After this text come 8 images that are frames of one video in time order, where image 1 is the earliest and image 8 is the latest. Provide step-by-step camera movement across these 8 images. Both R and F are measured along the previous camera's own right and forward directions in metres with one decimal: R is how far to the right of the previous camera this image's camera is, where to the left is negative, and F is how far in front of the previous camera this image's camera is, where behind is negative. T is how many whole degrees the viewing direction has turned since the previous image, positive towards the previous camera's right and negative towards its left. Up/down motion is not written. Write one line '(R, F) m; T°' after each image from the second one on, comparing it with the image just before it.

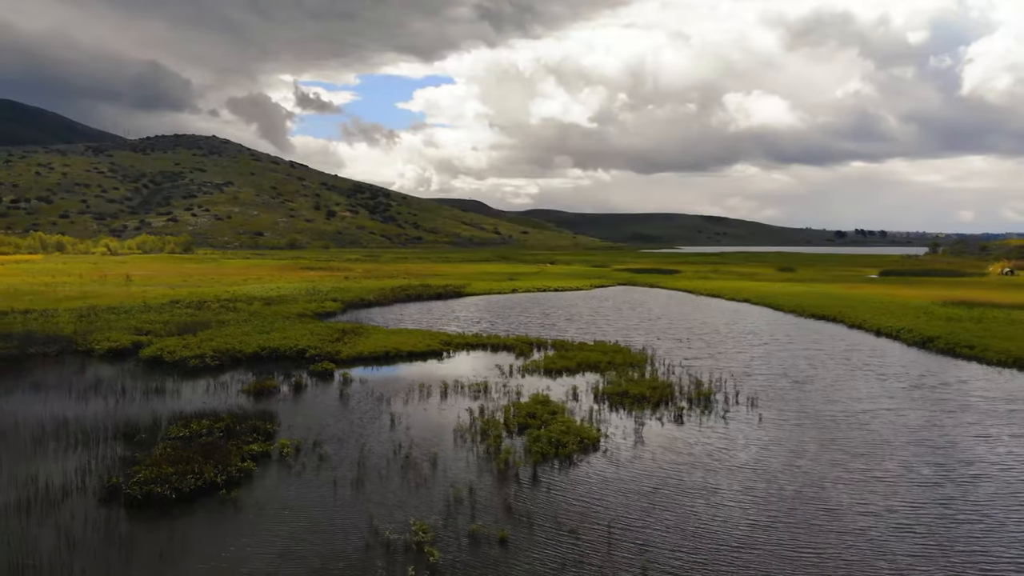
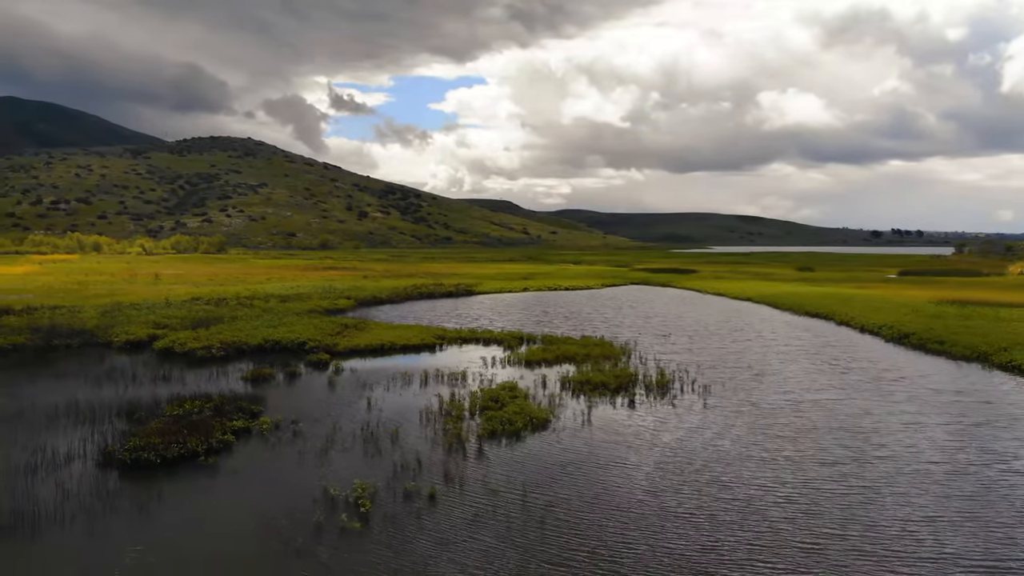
(+3.0, -2.3) m; -2°
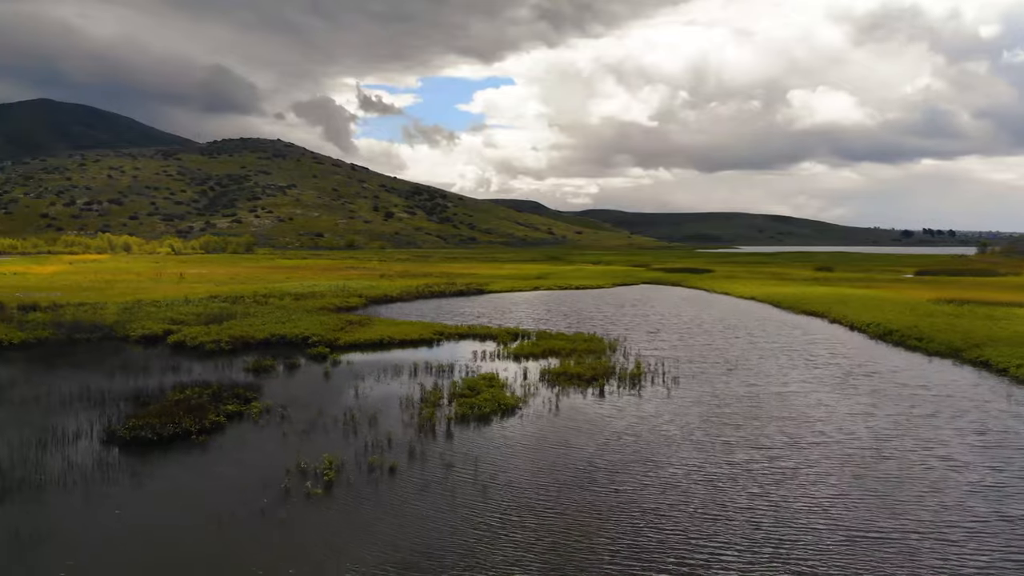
(+2.3, -1.9) m; -2°
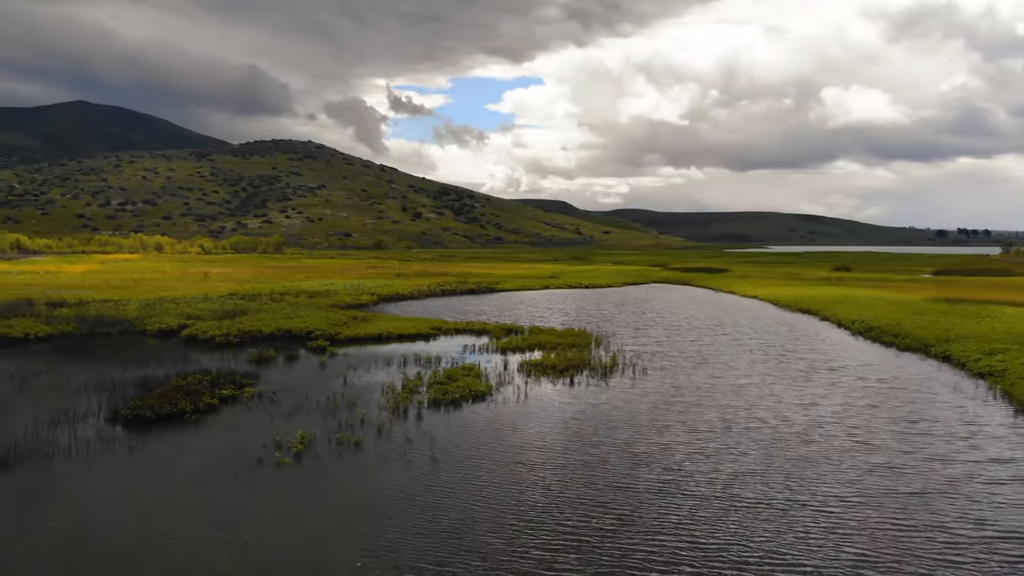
(+2.6, -2.1) m; -2°
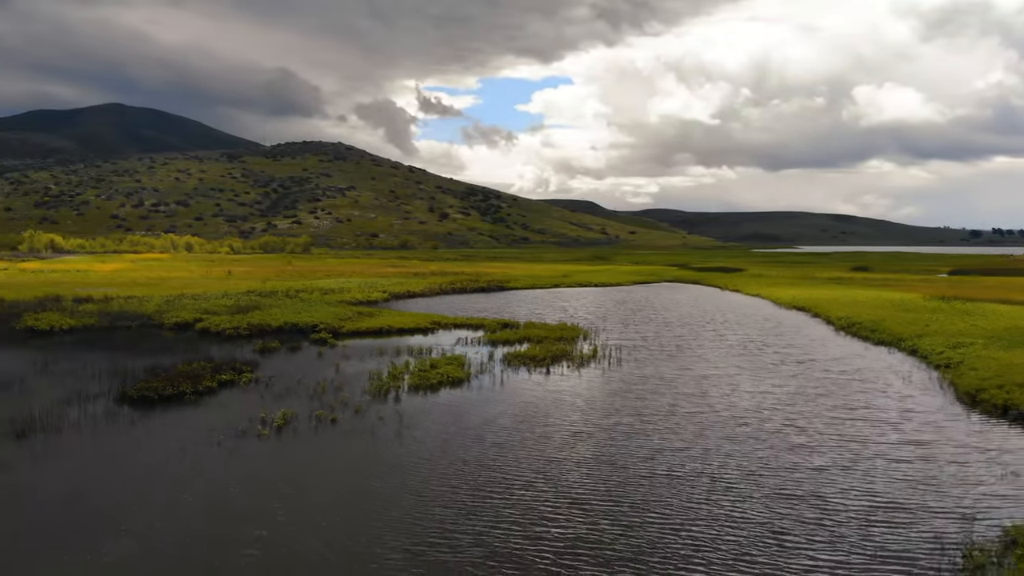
(+2.5, -2.1) m; -2°
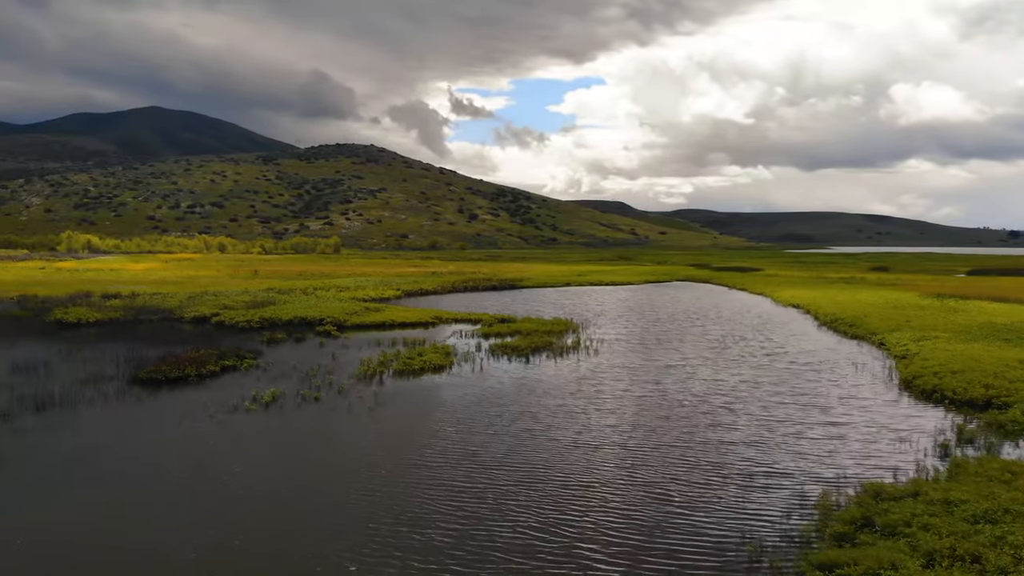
(+2.7, -2.3) m; -2°
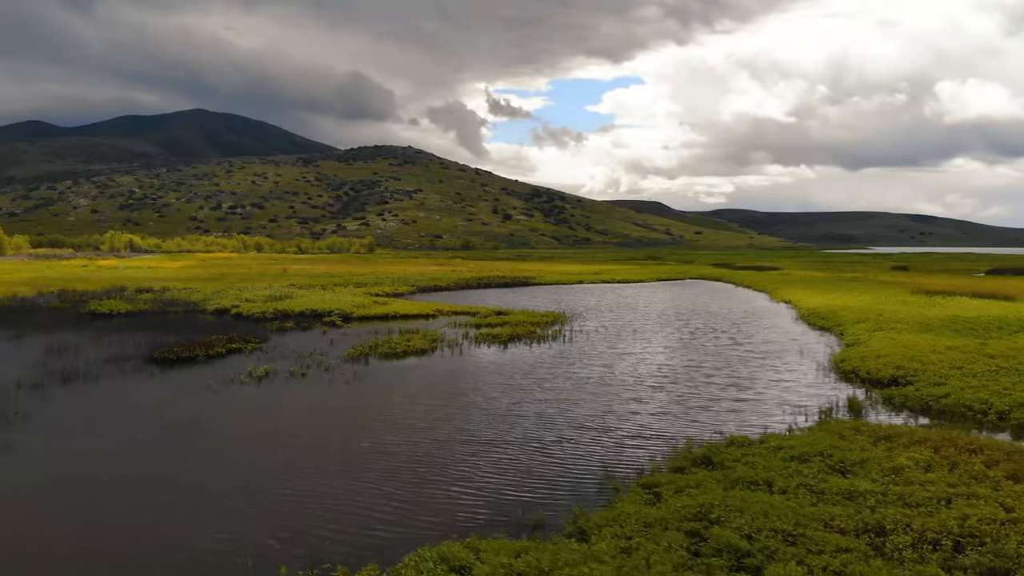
(+3.3, -3.2) m; -3°
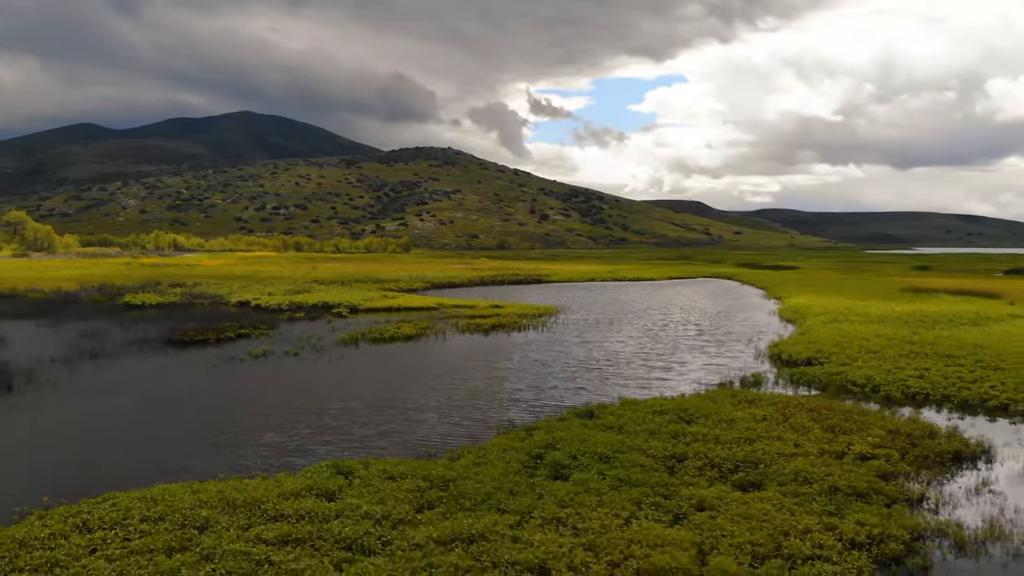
(+3.7, -3.5) m; -3°
